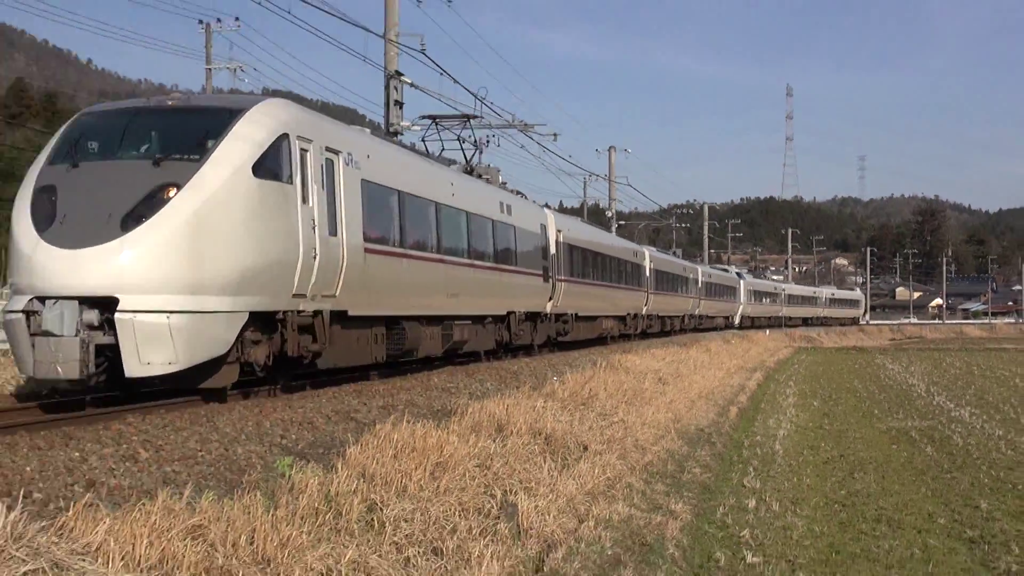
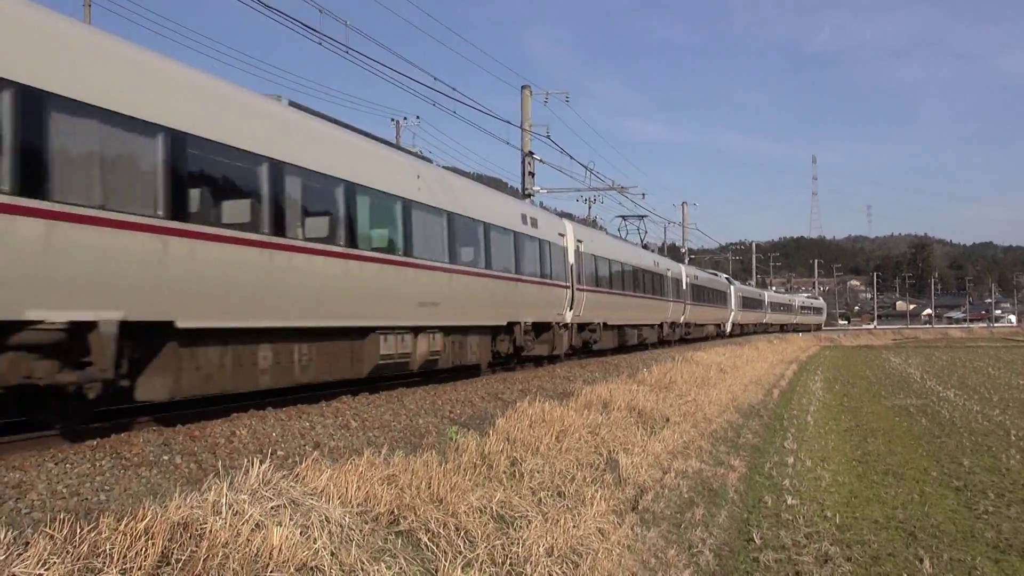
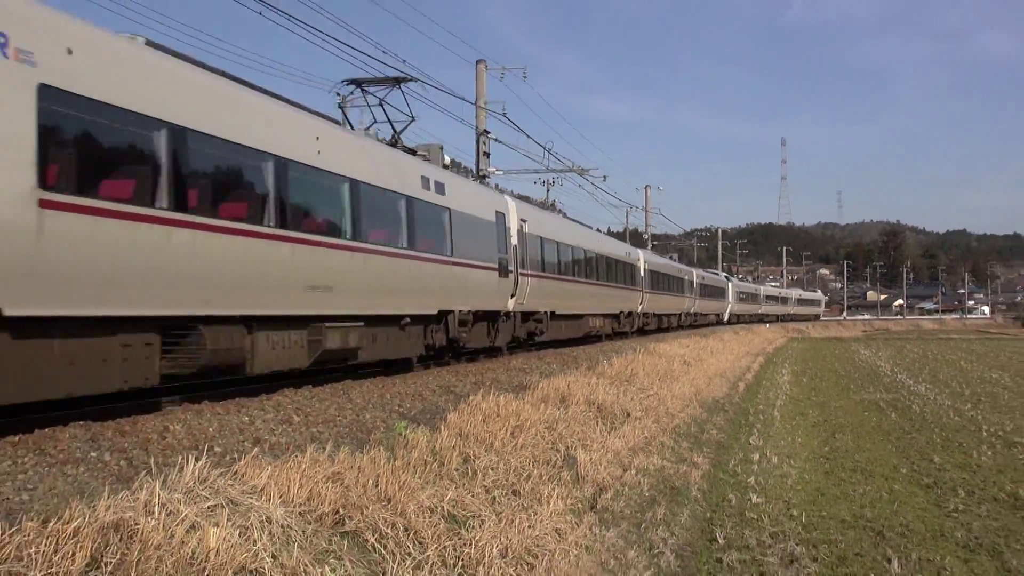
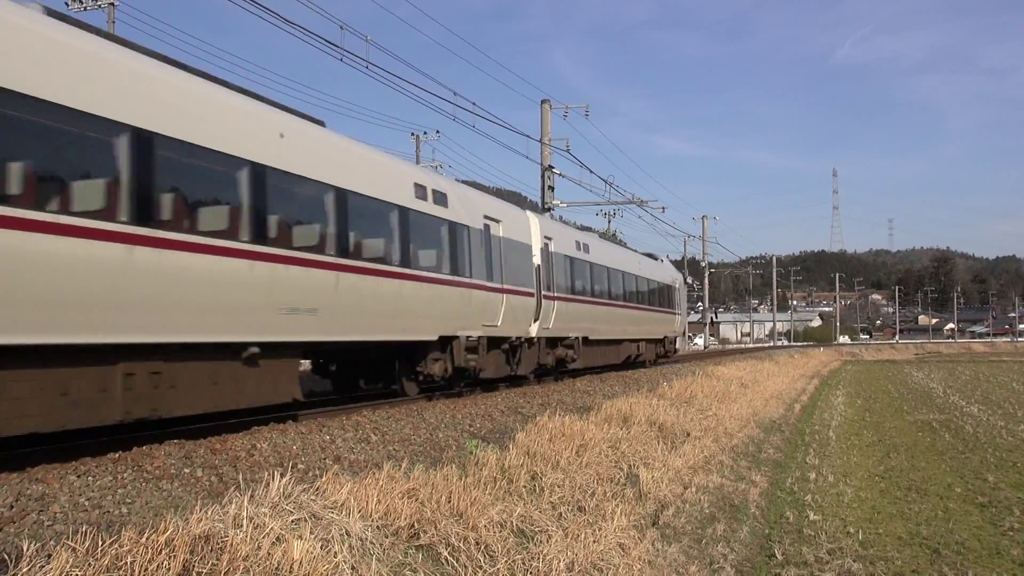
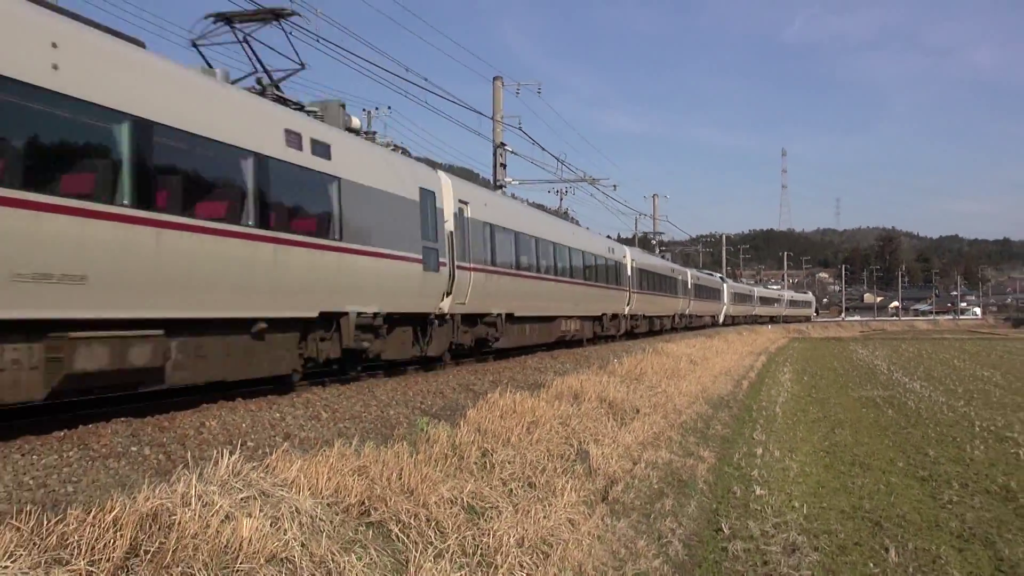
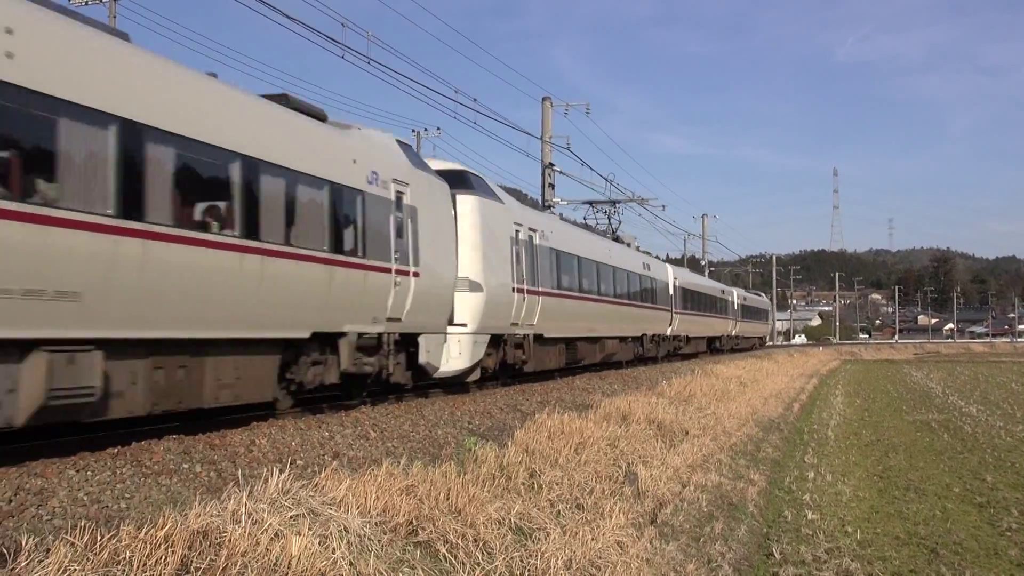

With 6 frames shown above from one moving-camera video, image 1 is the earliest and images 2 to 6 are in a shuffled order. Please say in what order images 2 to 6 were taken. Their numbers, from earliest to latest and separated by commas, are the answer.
3, 5, 2, 6, 4
